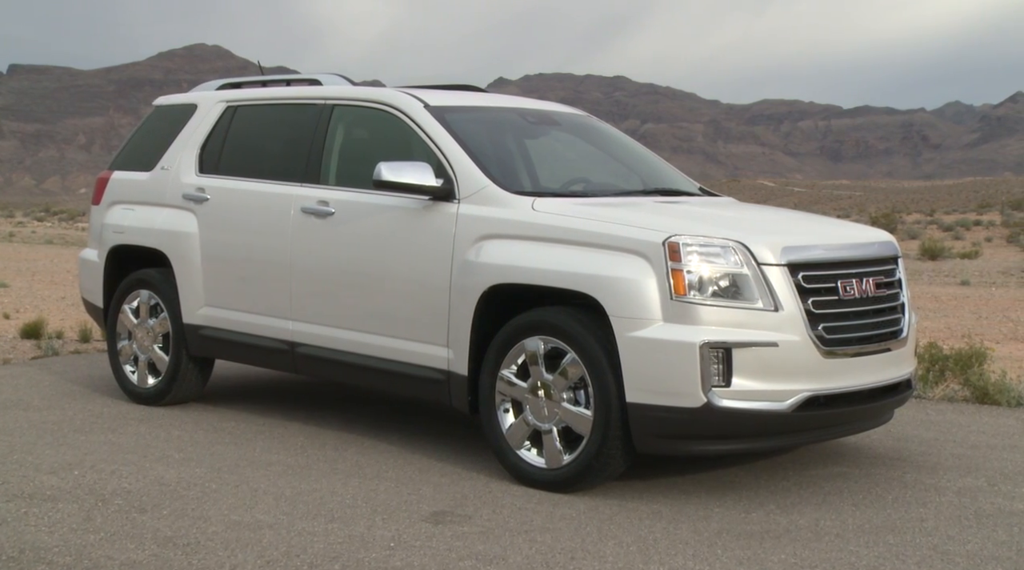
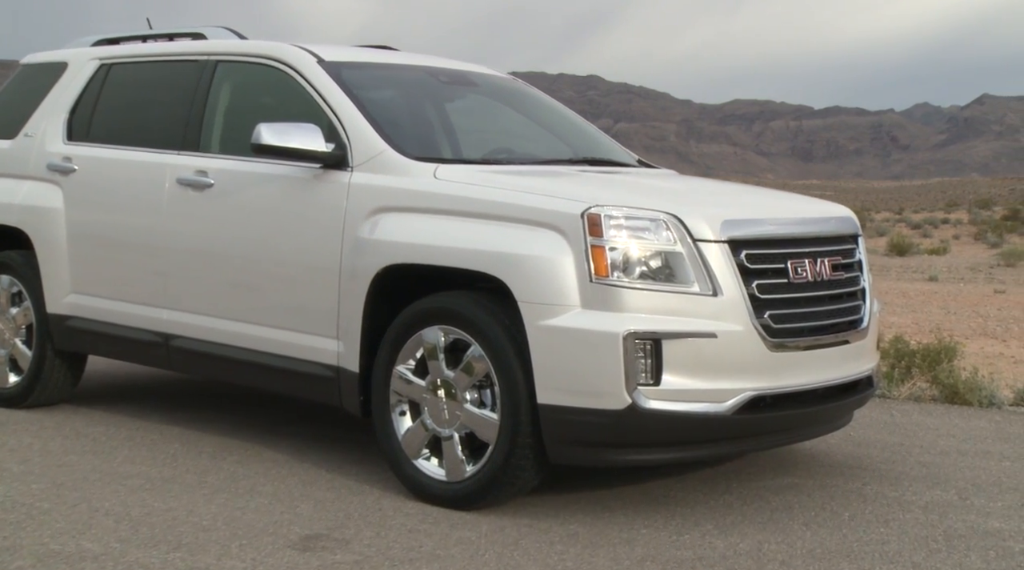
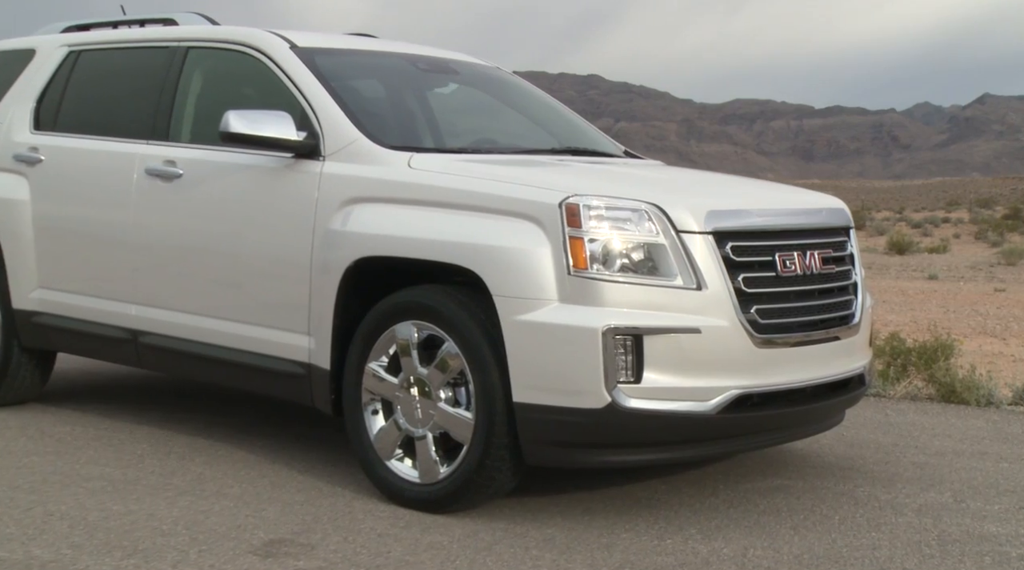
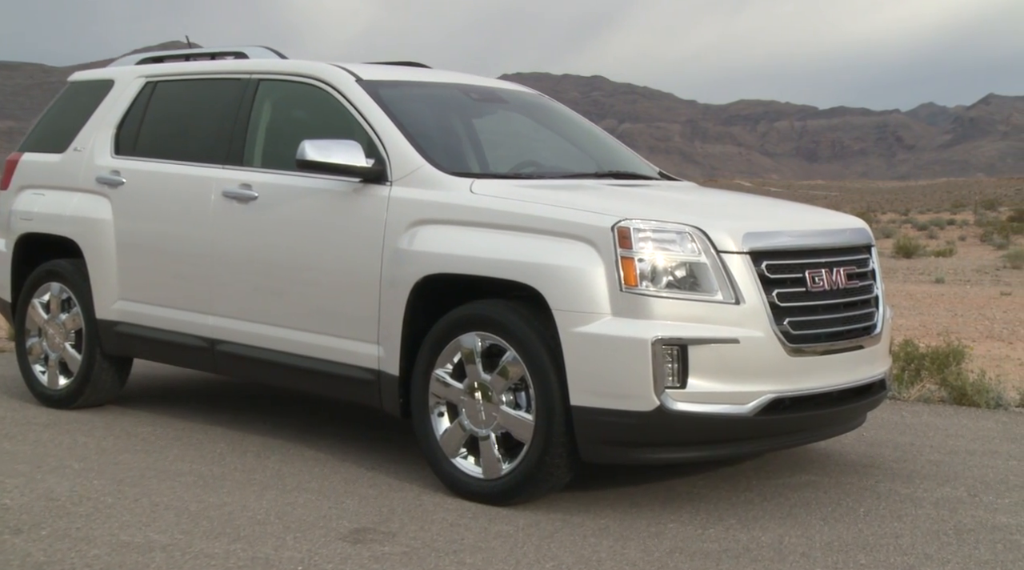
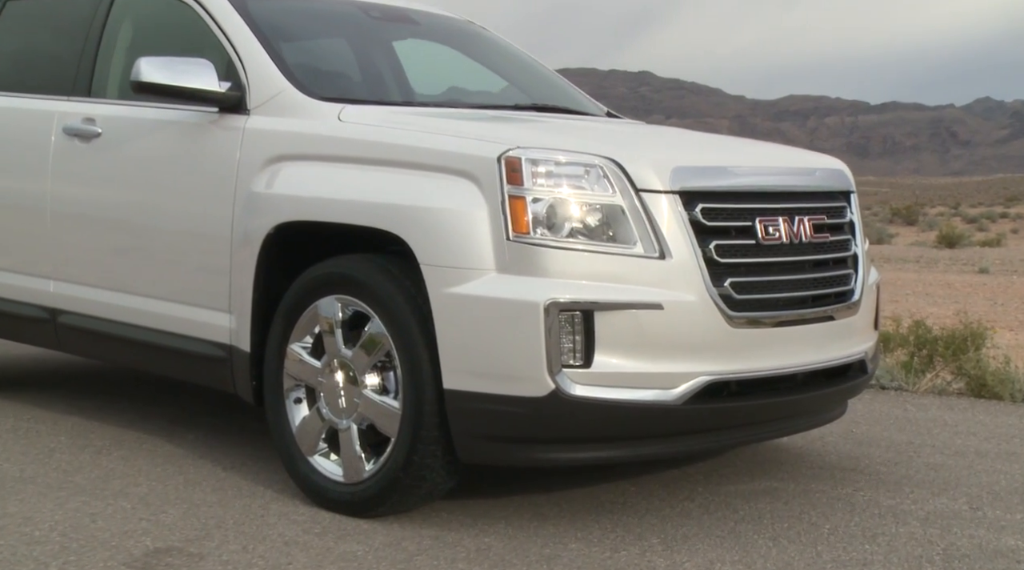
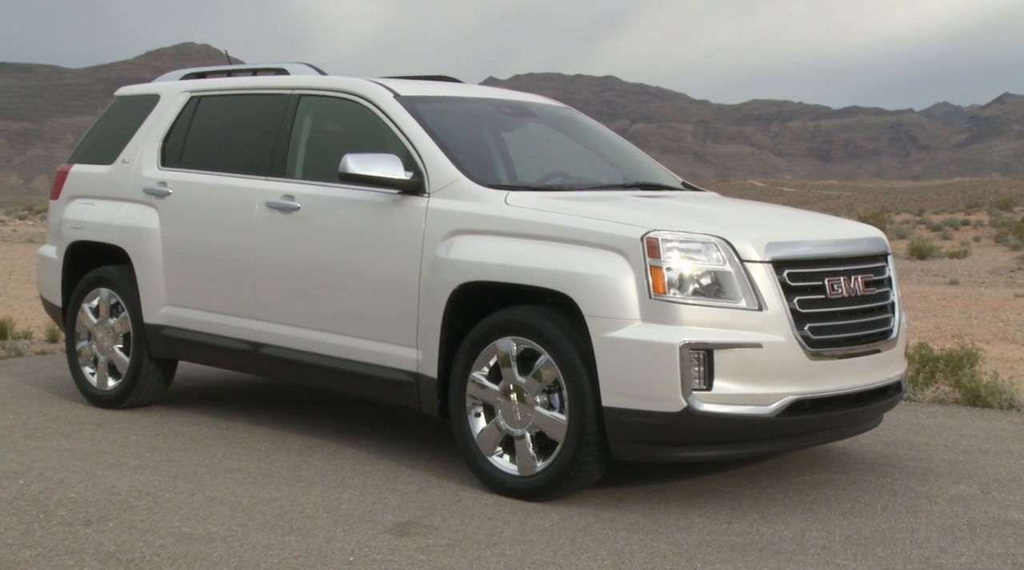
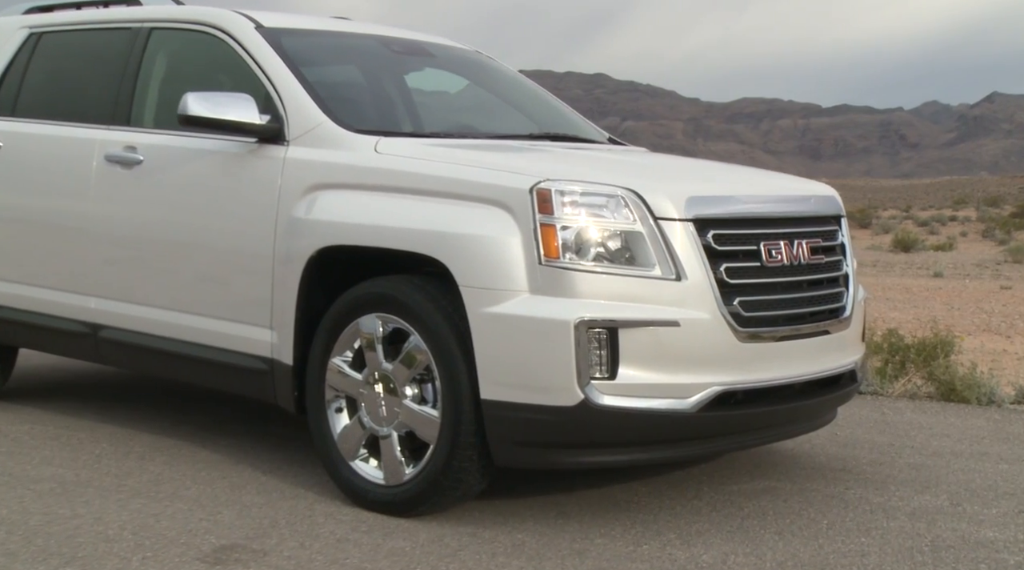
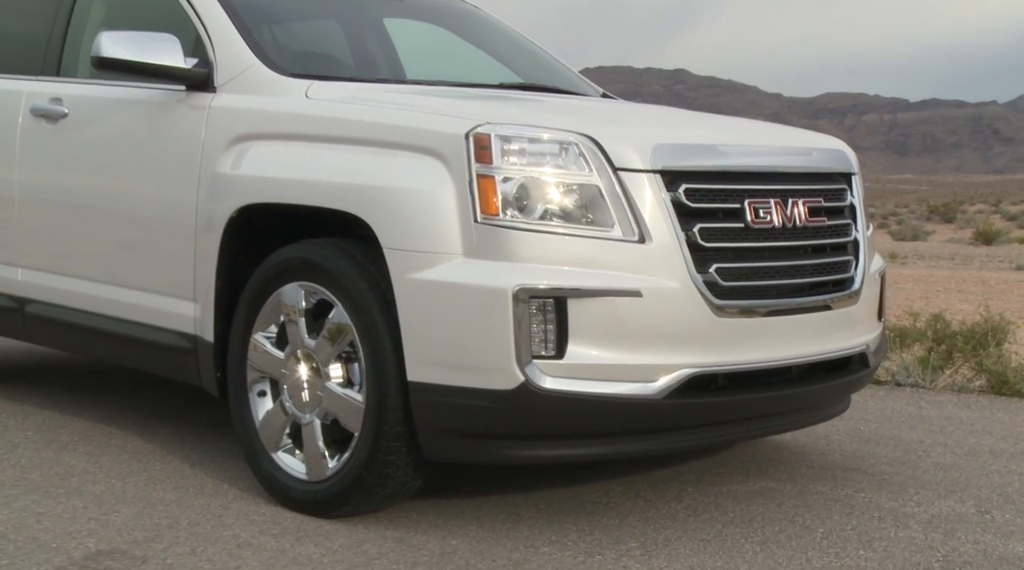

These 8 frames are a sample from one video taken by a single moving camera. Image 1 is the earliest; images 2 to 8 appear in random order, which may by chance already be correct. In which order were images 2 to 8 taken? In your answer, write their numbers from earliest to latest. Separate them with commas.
6, 4, 2, 3, 7, 5, 8
